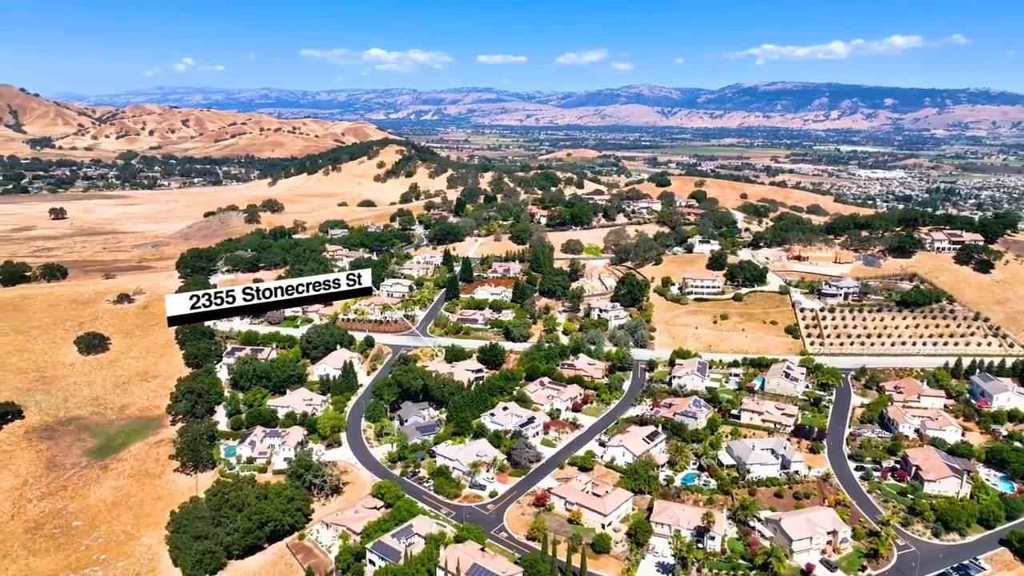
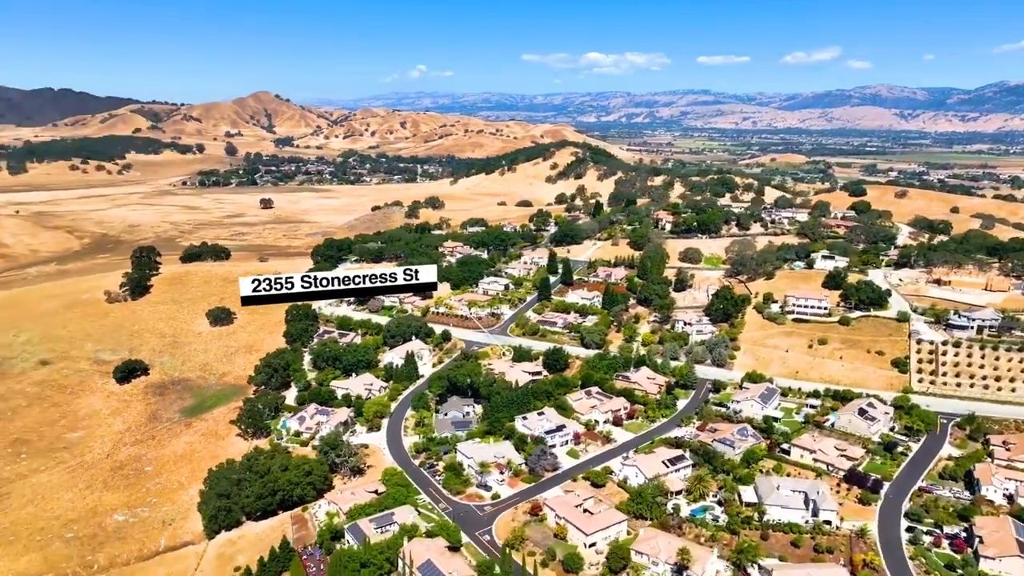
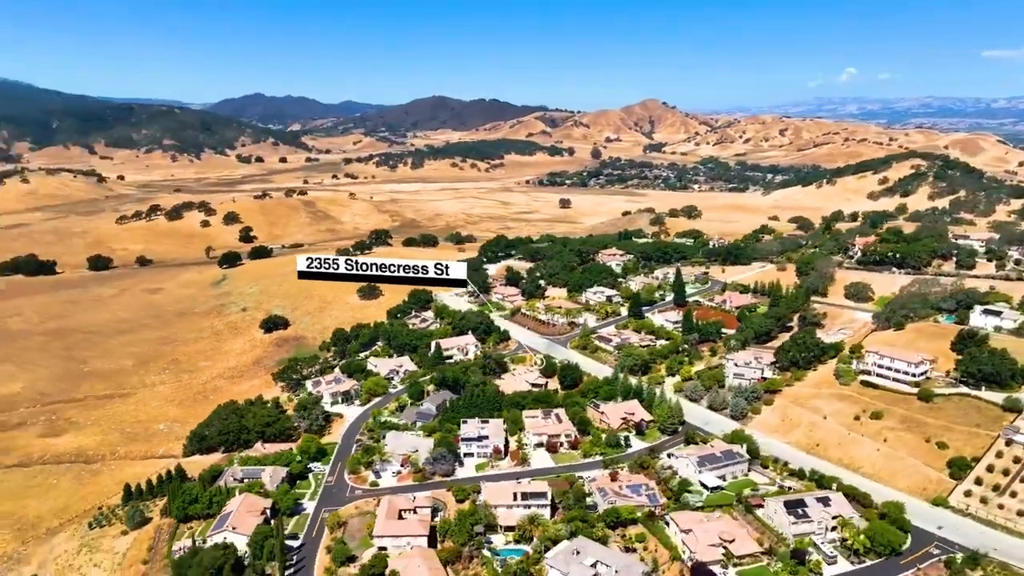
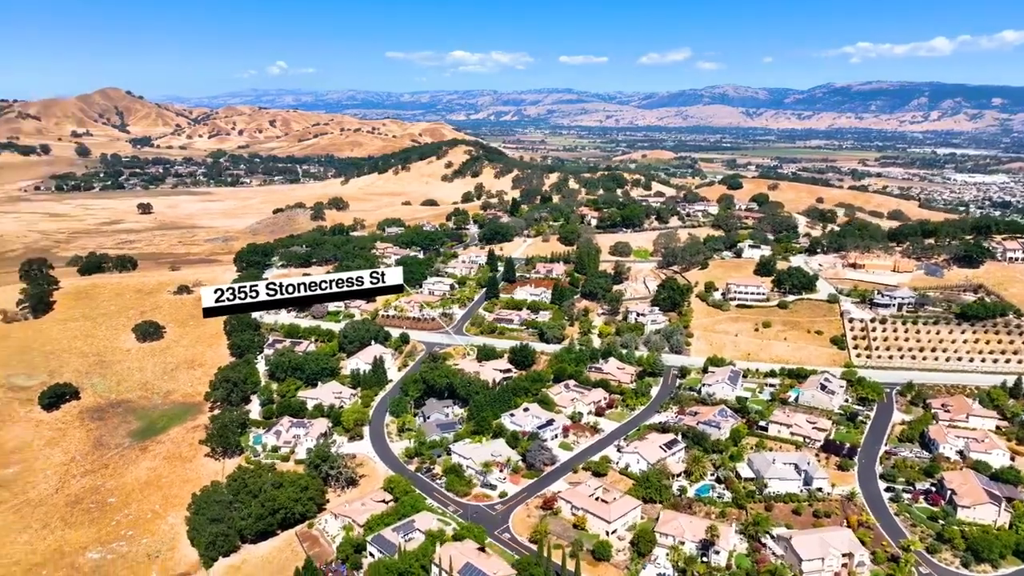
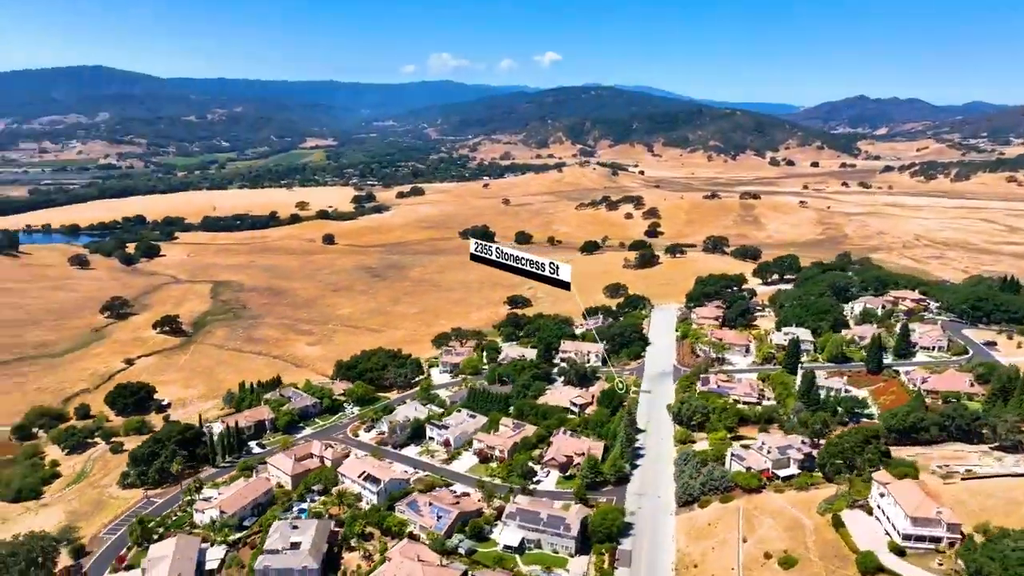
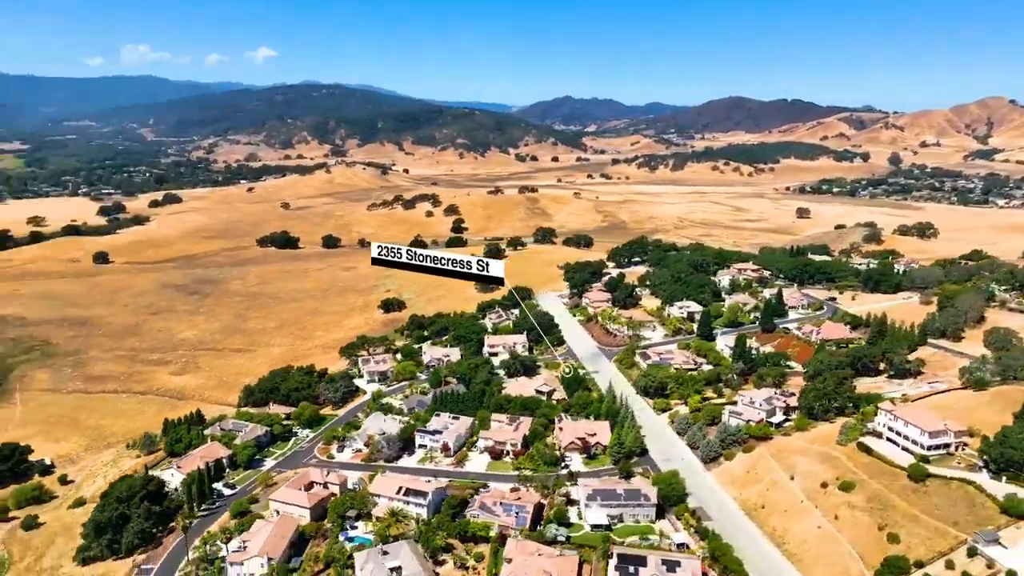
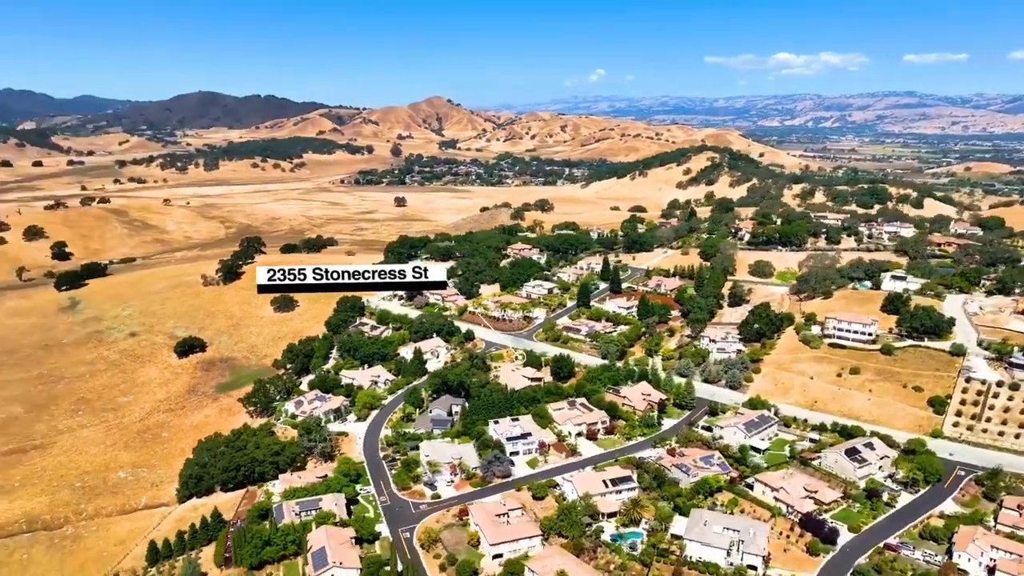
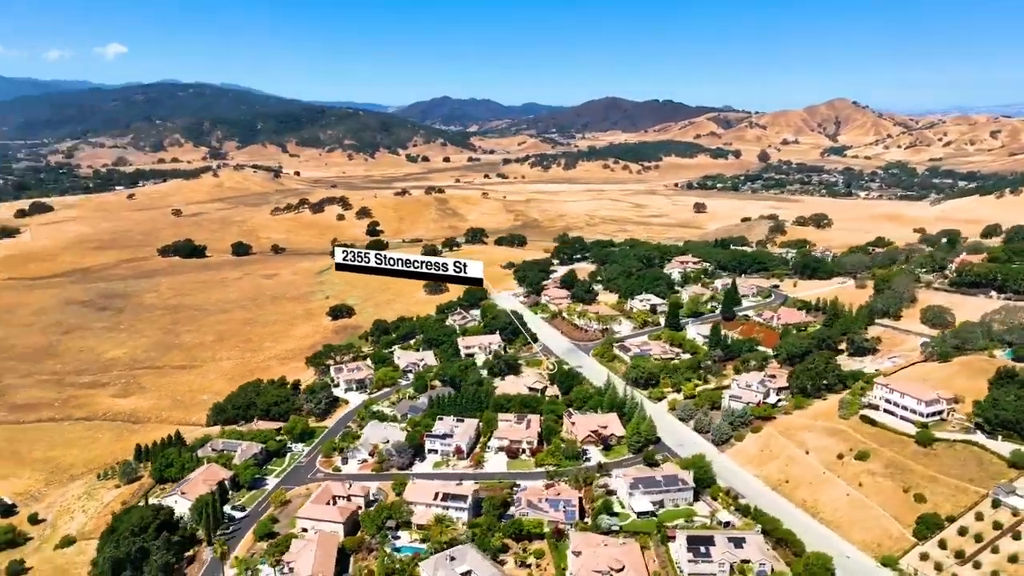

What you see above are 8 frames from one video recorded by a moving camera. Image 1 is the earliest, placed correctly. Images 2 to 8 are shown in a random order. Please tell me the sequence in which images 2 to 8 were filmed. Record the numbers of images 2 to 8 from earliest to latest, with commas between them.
4, 2, 7, 3, 8, 6, 5
